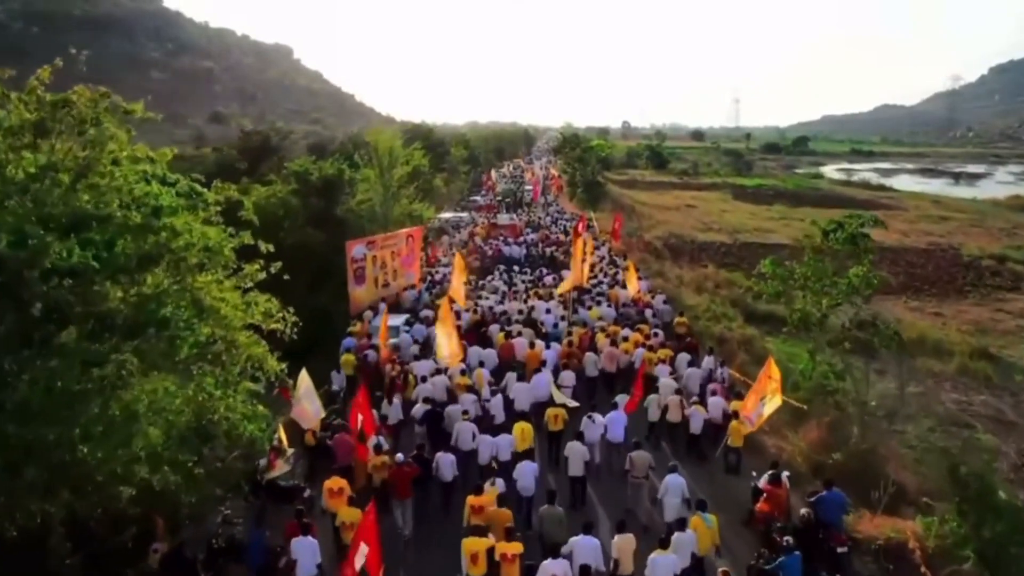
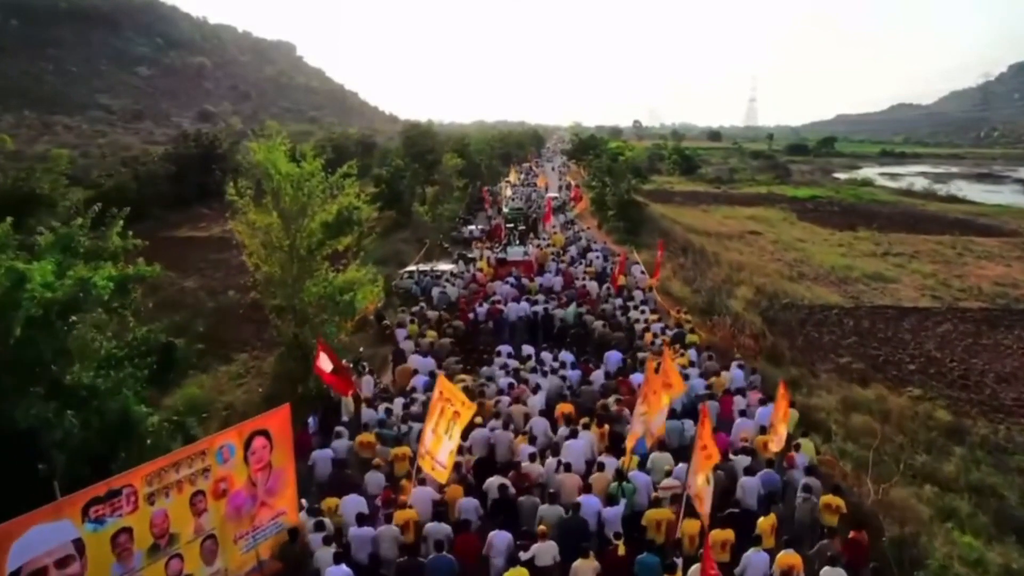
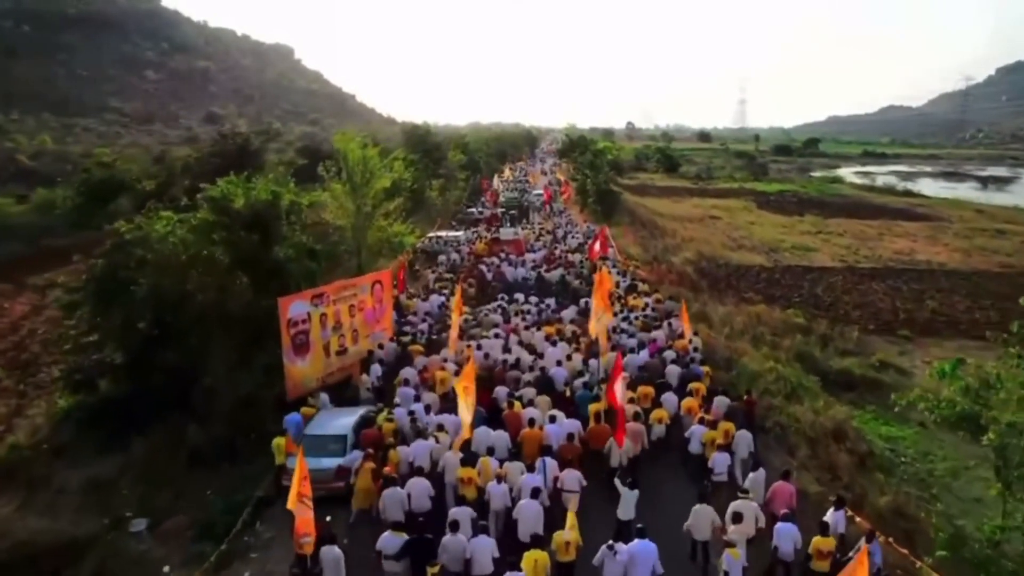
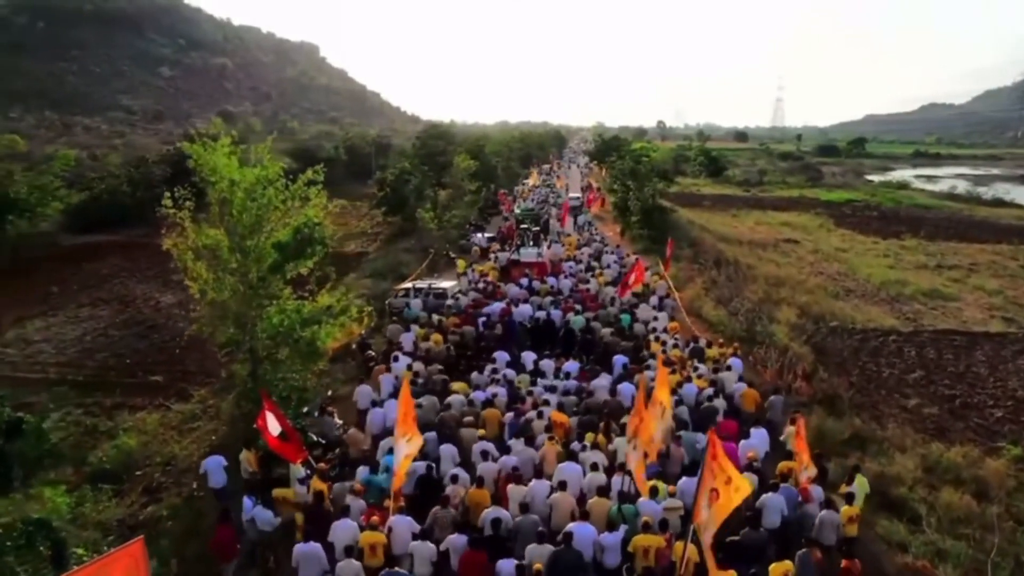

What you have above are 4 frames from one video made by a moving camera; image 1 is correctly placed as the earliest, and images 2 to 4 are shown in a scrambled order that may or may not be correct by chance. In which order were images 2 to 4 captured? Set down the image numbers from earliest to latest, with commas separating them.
3, 2, 4
